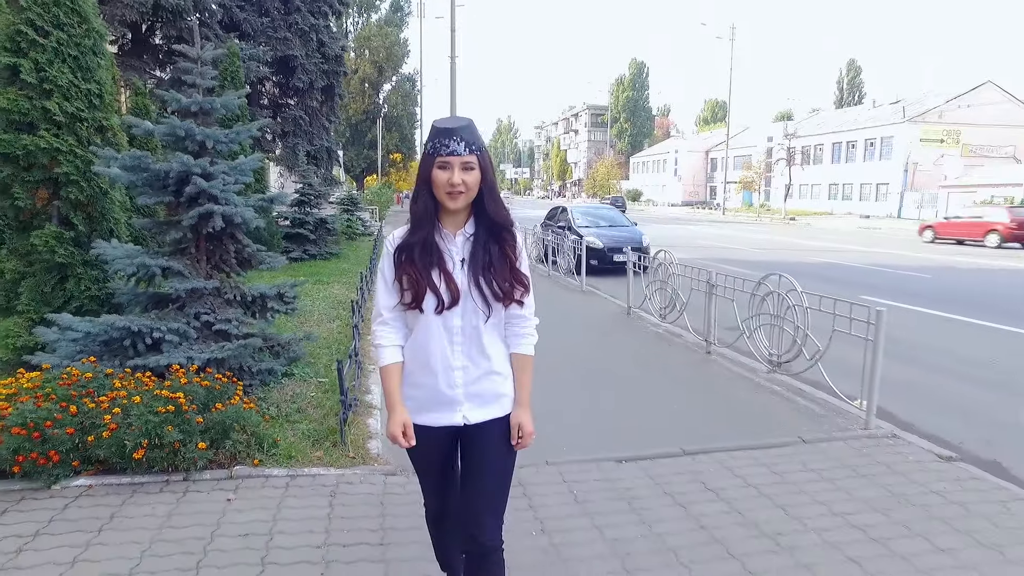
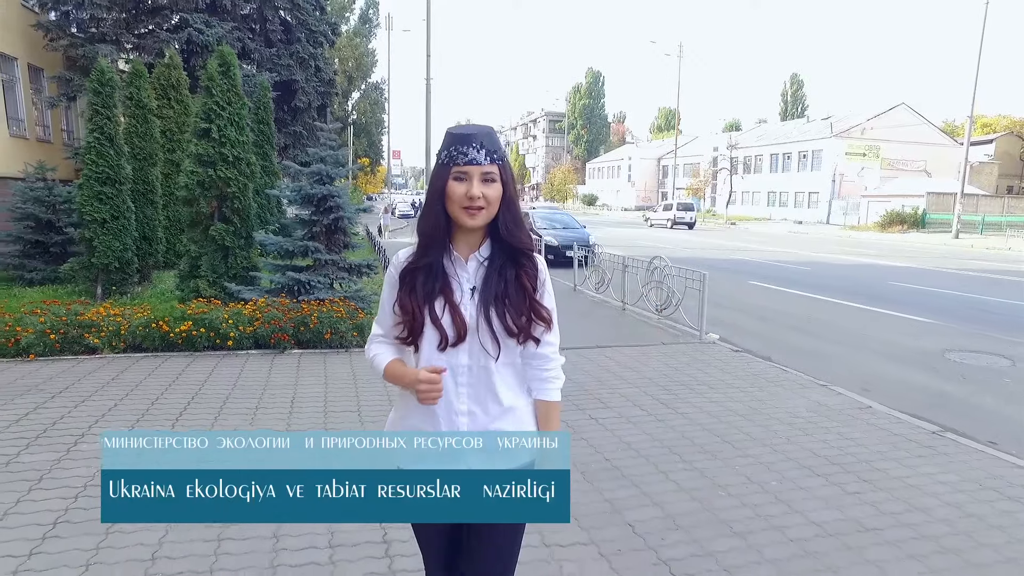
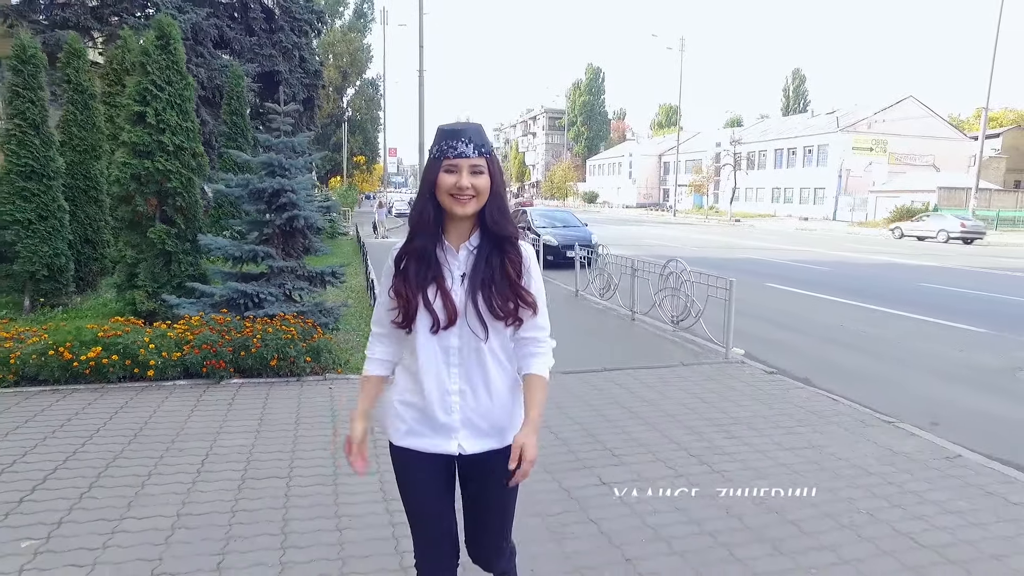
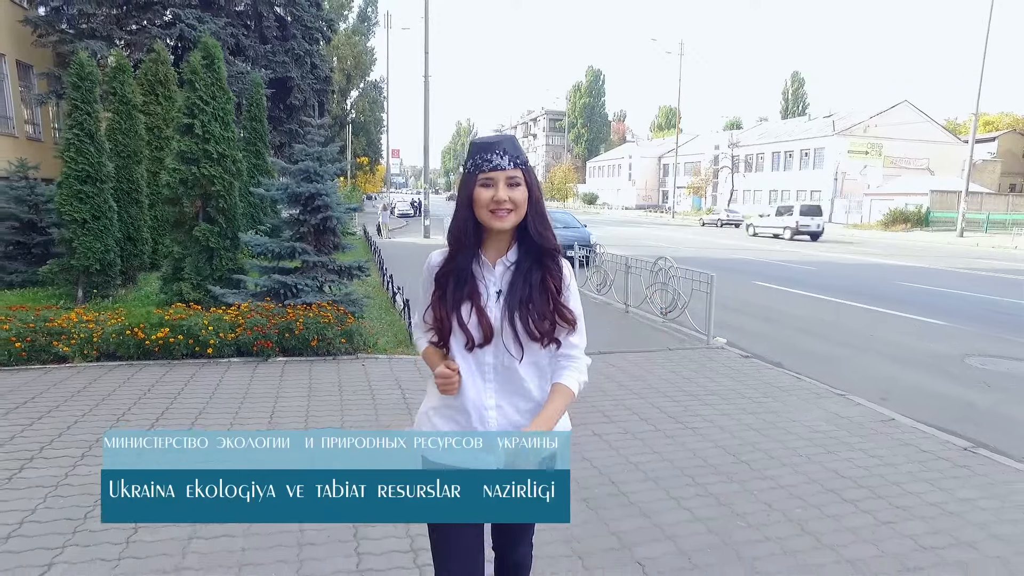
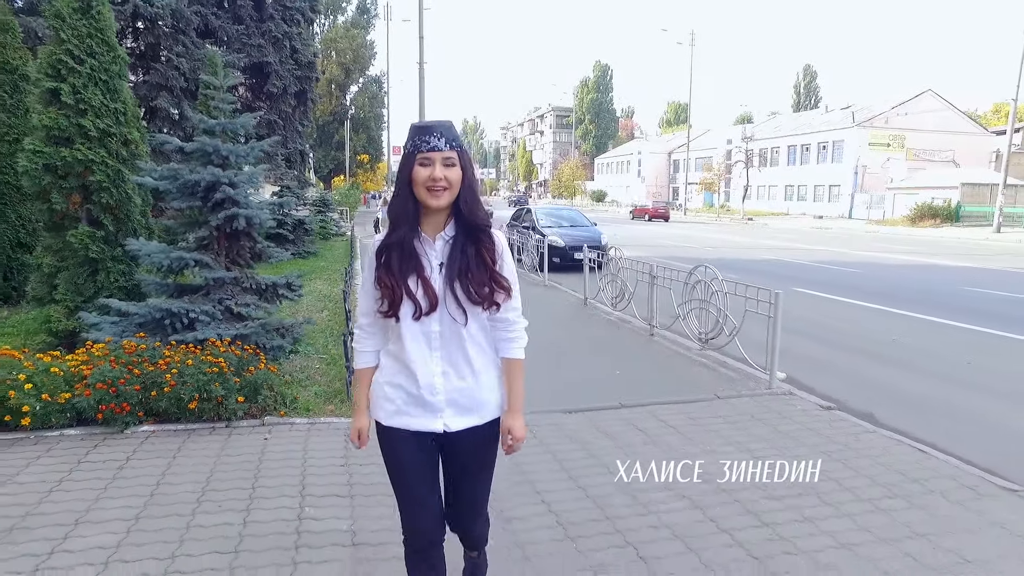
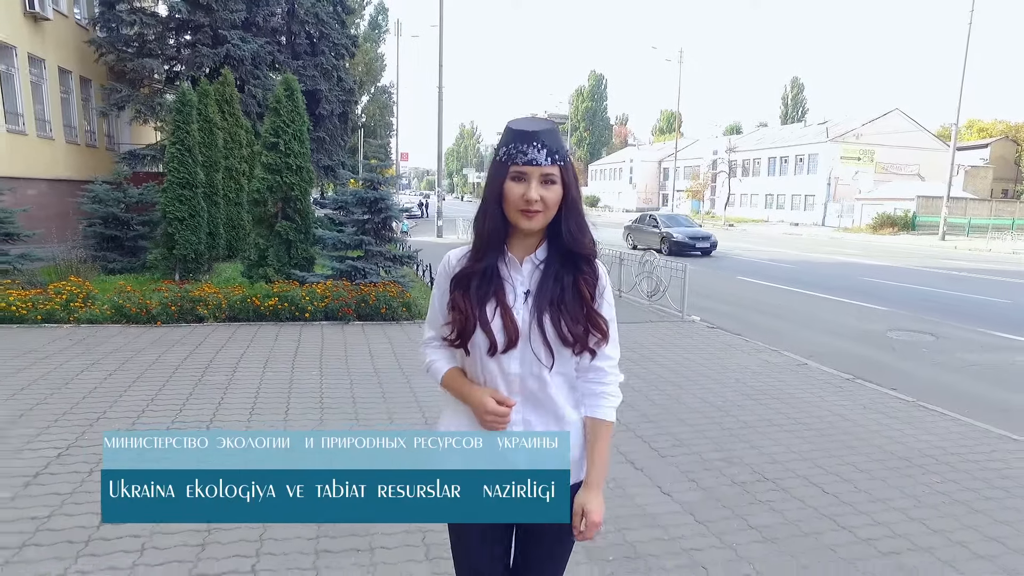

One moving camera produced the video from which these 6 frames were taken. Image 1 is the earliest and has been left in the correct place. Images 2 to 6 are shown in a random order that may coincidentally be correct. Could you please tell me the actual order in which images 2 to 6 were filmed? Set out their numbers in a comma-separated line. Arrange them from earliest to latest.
5, 3, 4, 2, 6
